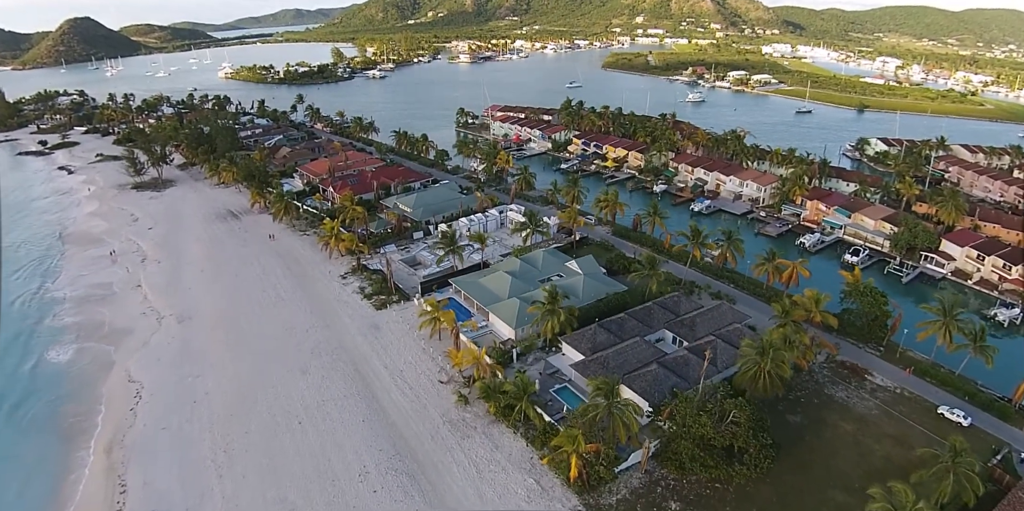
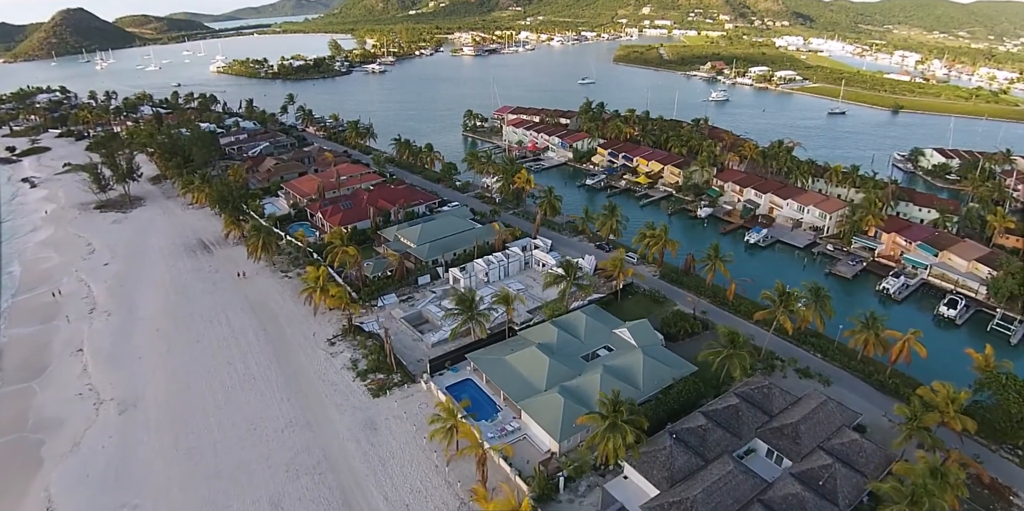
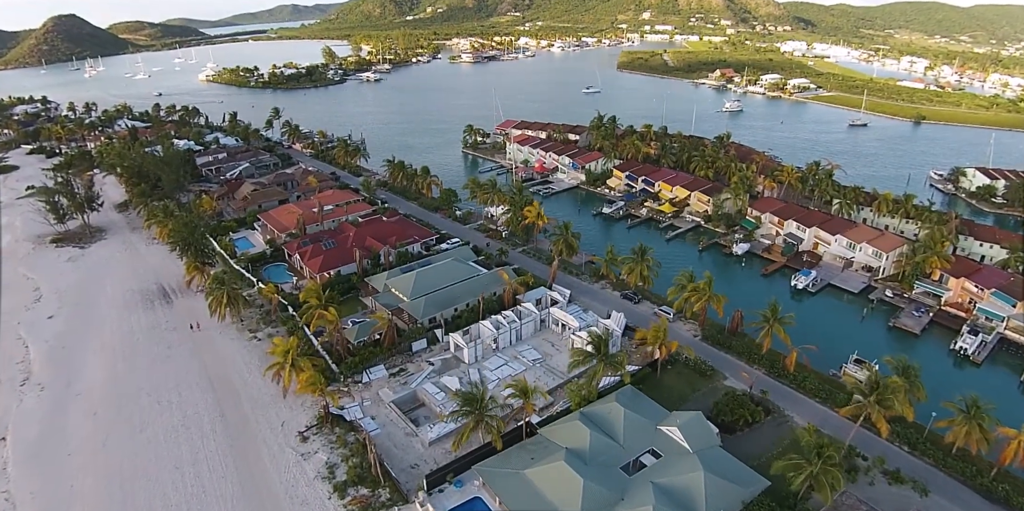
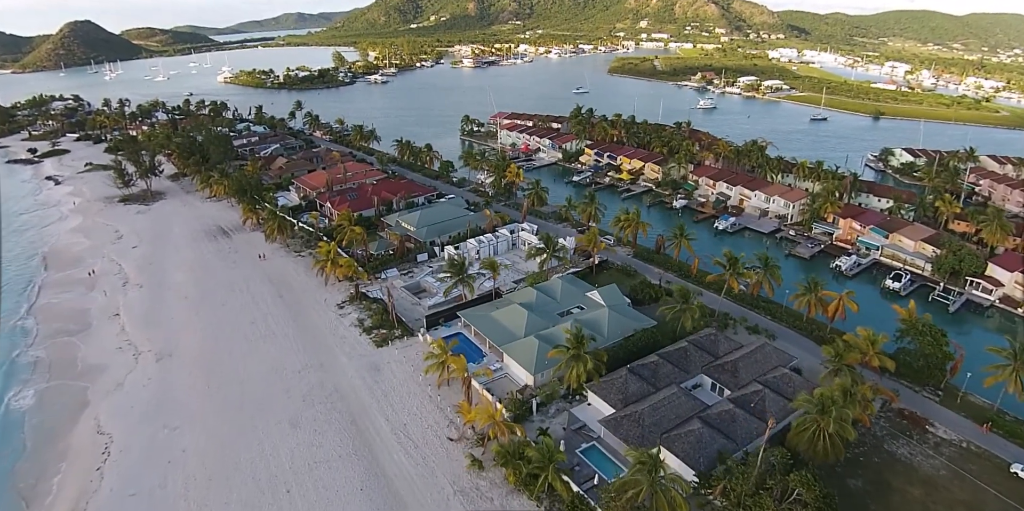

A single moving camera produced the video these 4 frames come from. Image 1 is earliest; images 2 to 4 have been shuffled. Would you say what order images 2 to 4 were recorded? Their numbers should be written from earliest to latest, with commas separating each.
4, 2, 3
